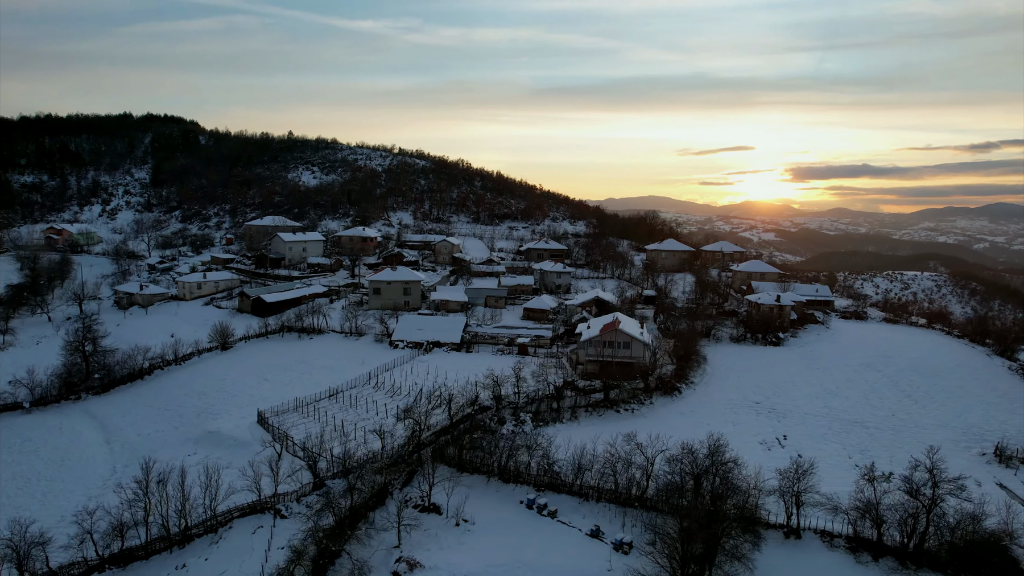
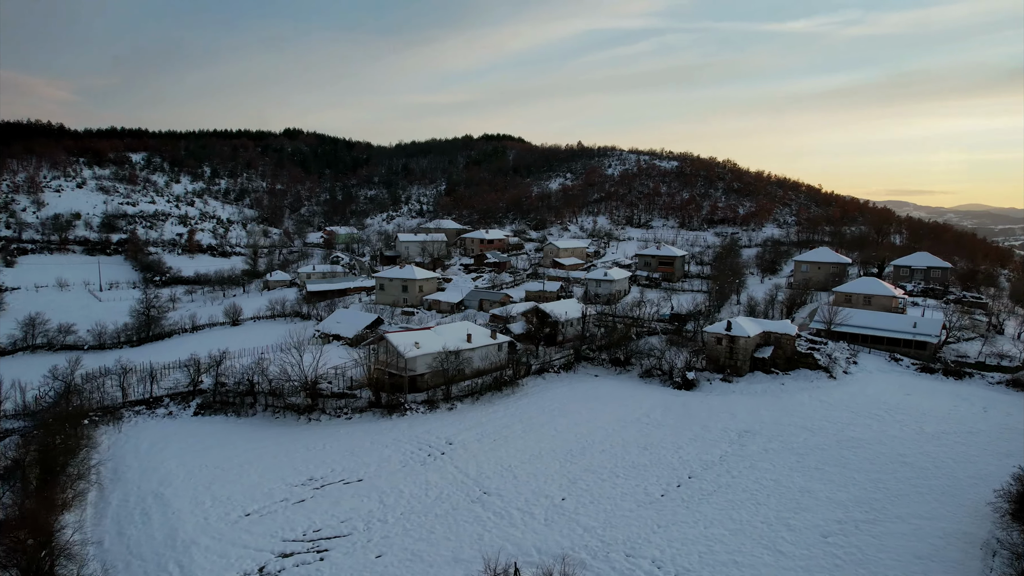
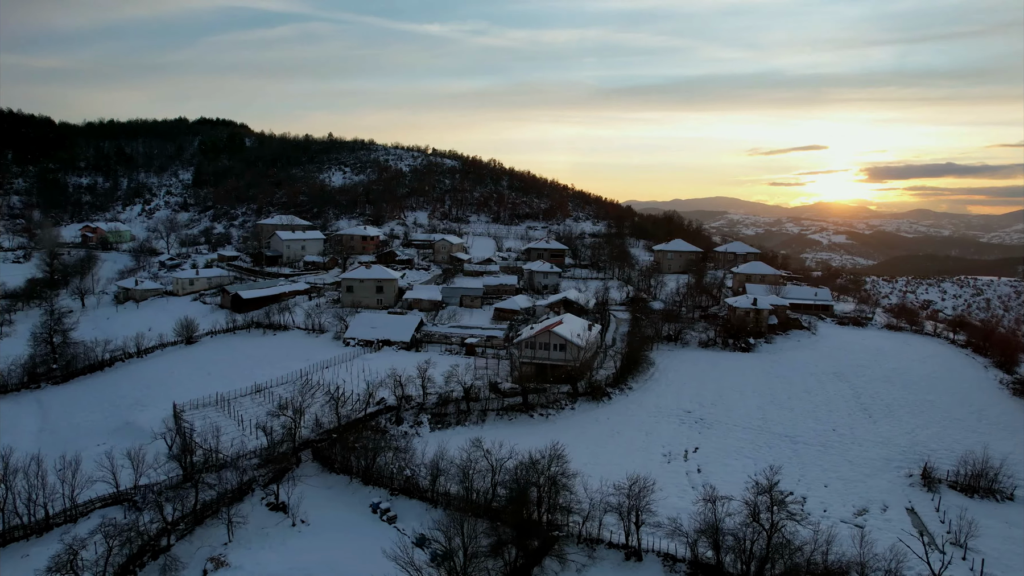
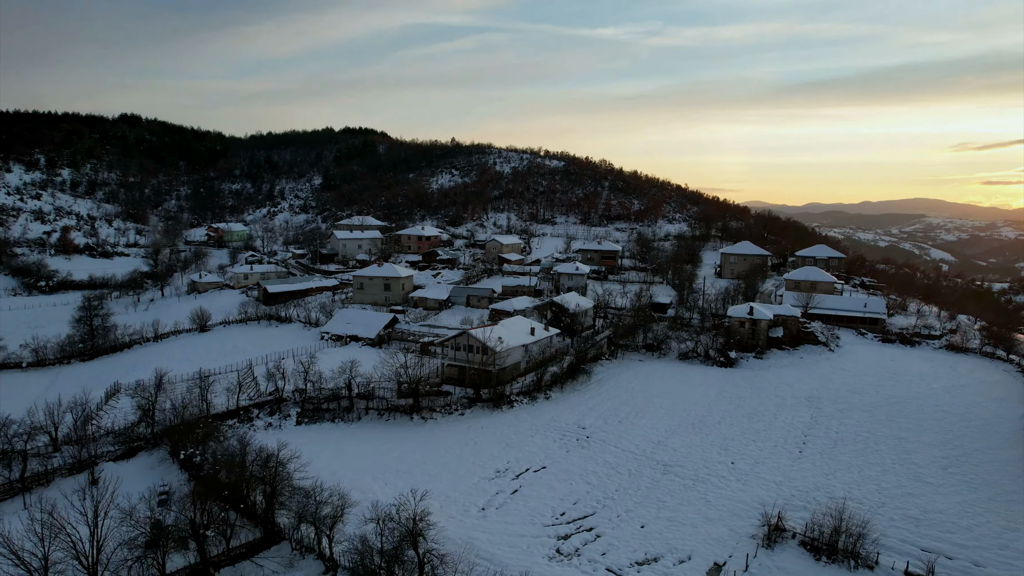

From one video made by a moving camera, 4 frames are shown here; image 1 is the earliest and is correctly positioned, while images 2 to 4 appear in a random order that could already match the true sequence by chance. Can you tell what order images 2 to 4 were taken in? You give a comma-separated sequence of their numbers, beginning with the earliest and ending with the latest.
3, 4, 2
